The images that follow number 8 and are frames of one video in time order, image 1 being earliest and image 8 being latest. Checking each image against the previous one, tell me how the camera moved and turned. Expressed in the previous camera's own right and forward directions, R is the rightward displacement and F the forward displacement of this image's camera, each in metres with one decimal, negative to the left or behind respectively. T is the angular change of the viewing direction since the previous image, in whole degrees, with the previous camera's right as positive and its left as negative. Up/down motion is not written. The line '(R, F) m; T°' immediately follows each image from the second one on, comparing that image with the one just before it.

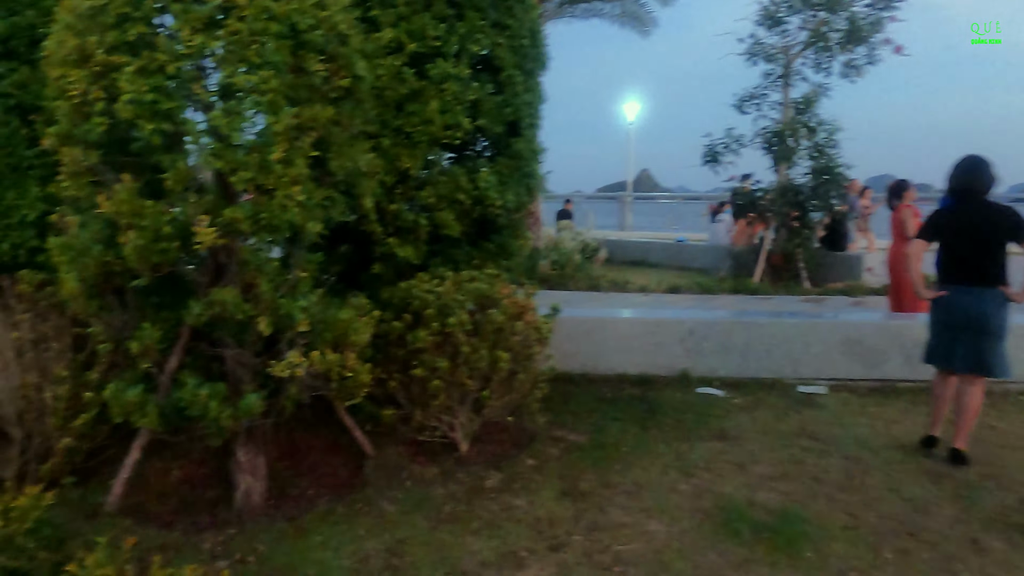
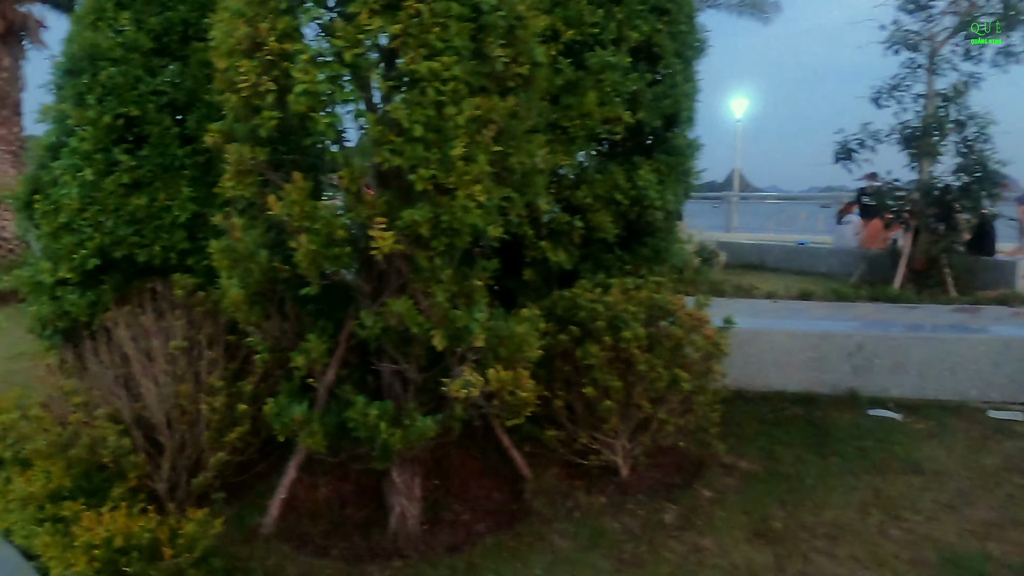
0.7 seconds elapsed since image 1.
(-0.5, +0.4) m; -6°
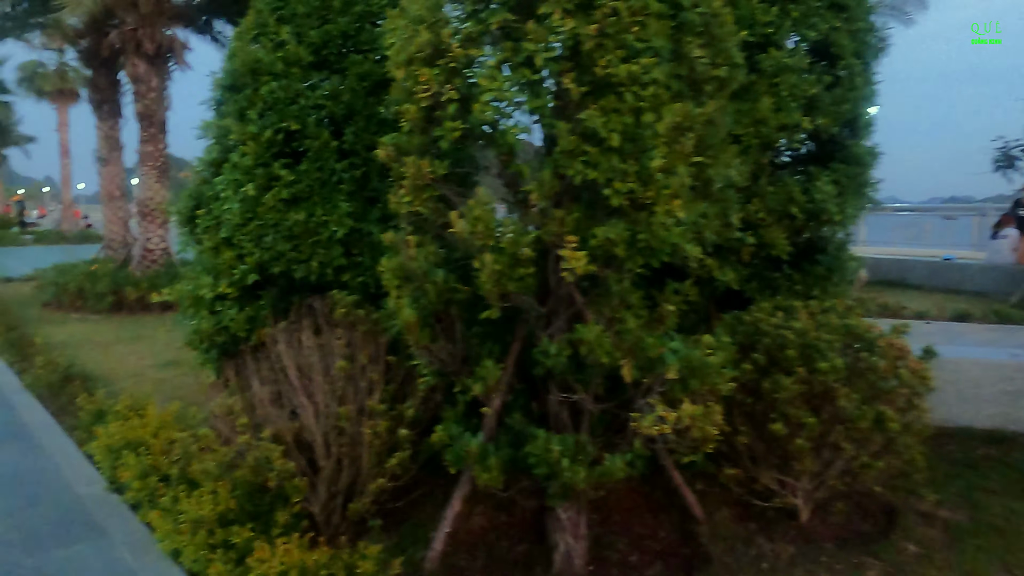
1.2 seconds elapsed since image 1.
(-0.4, +0.3) m; -7°
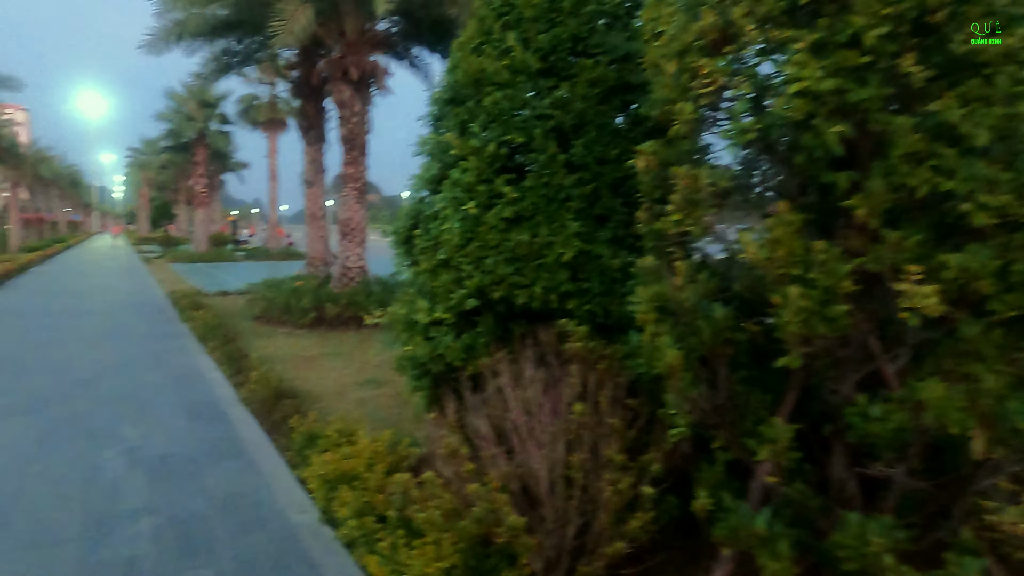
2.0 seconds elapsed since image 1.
(-0.4, +0.5) m; -13°
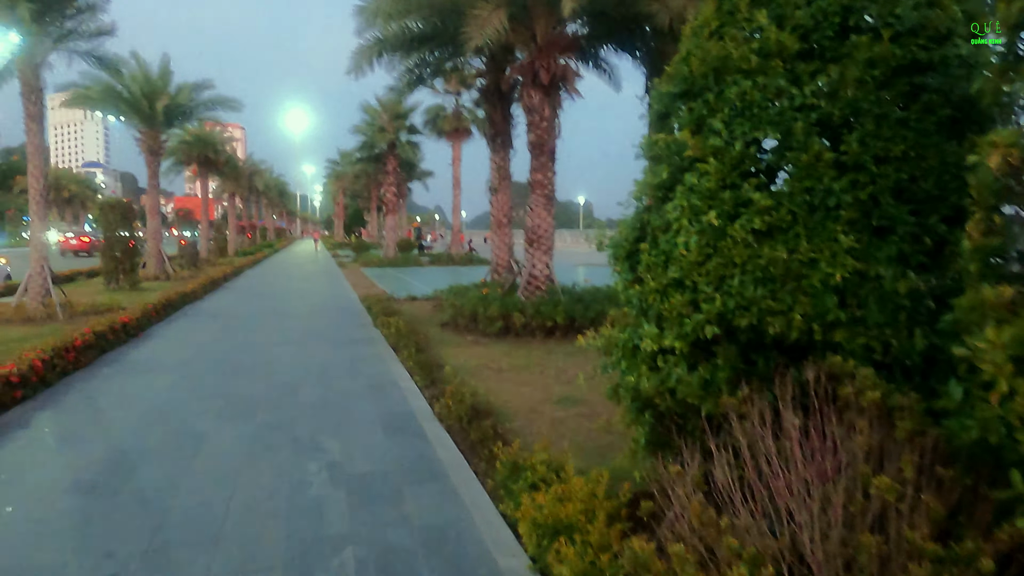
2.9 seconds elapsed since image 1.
(-0.3, +0.5) m; -13°
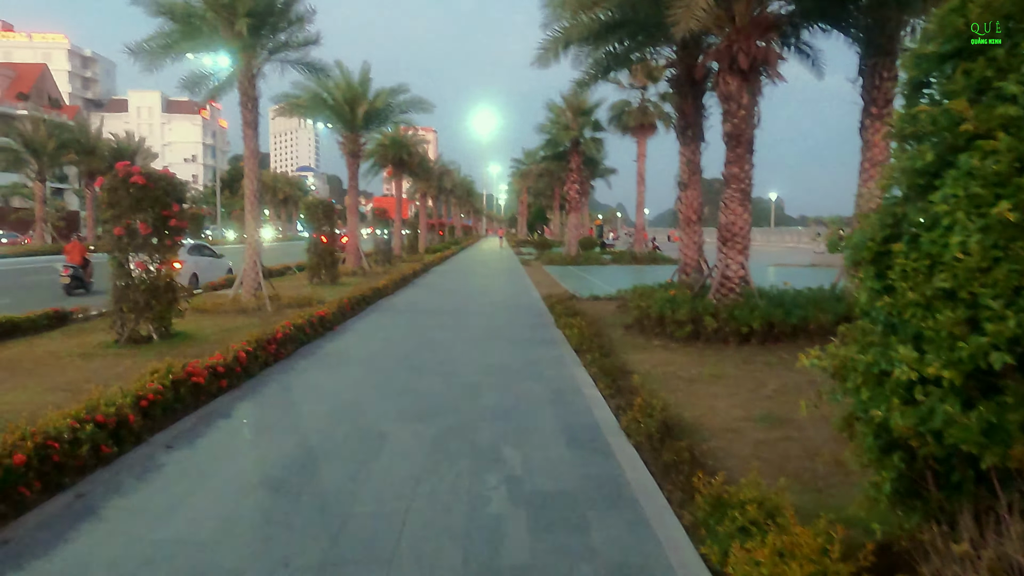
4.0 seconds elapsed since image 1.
(-0.1, +0.5) m; -14°
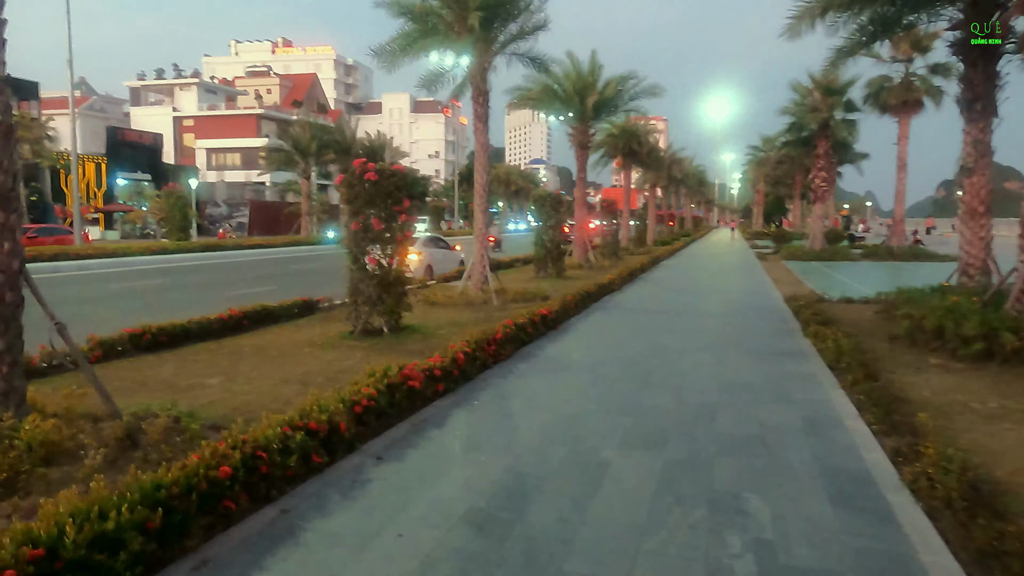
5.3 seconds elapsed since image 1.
(-0.1, +0.8) m; -17°
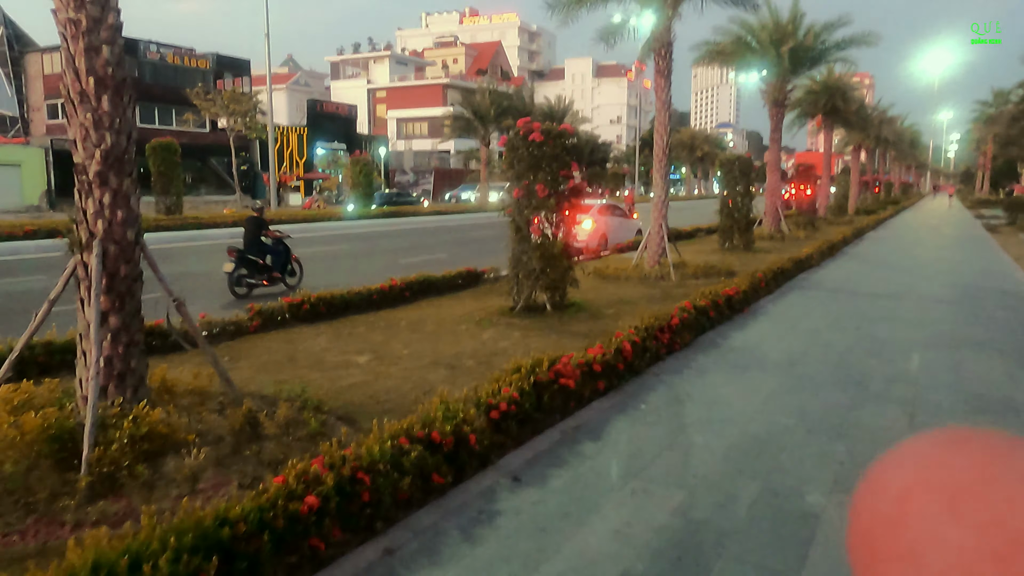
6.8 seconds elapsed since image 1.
(0.0, +1.2) m; -13°
